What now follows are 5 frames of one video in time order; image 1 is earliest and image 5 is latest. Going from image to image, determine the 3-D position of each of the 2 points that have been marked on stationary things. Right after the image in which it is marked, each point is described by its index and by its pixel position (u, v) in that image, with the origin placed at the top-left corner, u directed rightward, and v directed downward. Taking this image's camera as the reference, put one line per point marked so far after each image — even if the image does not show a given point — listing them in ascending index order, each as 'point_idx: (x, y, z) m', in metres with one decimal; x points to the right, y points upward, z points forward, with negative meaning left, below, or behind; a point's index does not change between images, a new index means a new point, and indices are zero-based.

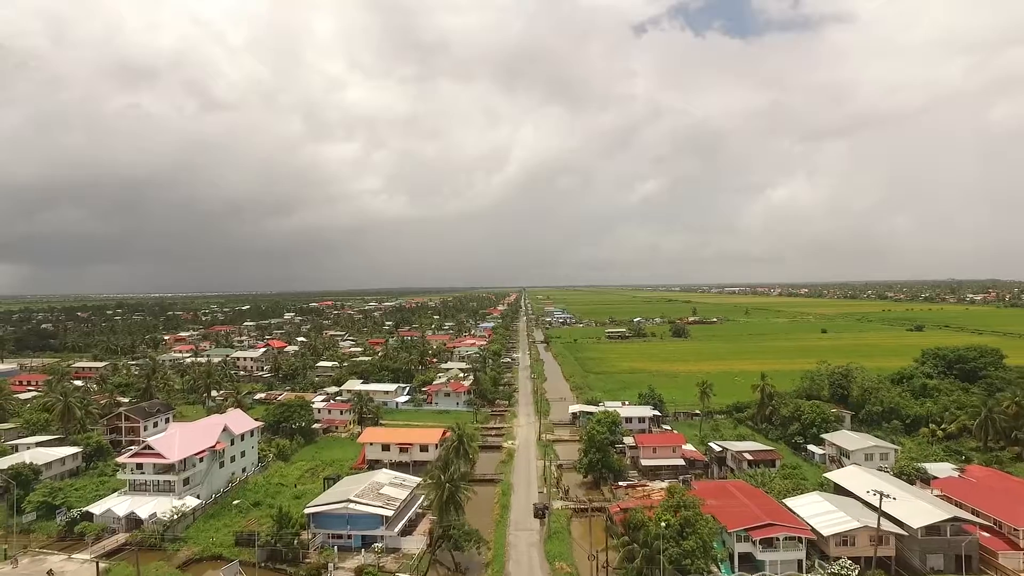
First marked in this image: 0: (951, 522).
0: (+16.4, -8.7, +19.2) m
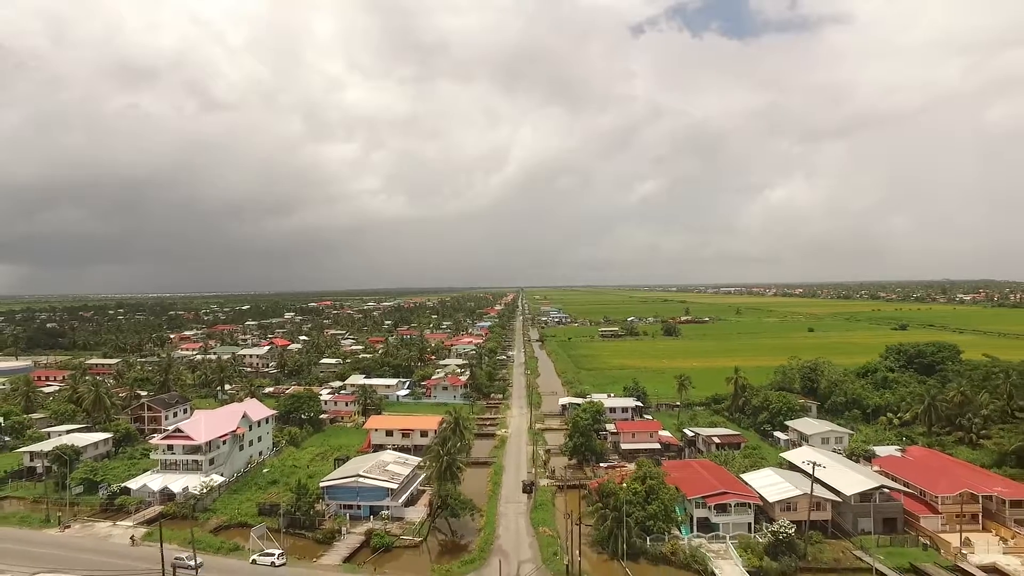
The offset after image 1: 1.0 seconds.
0: (+15.9, -8.7, +22.3) m
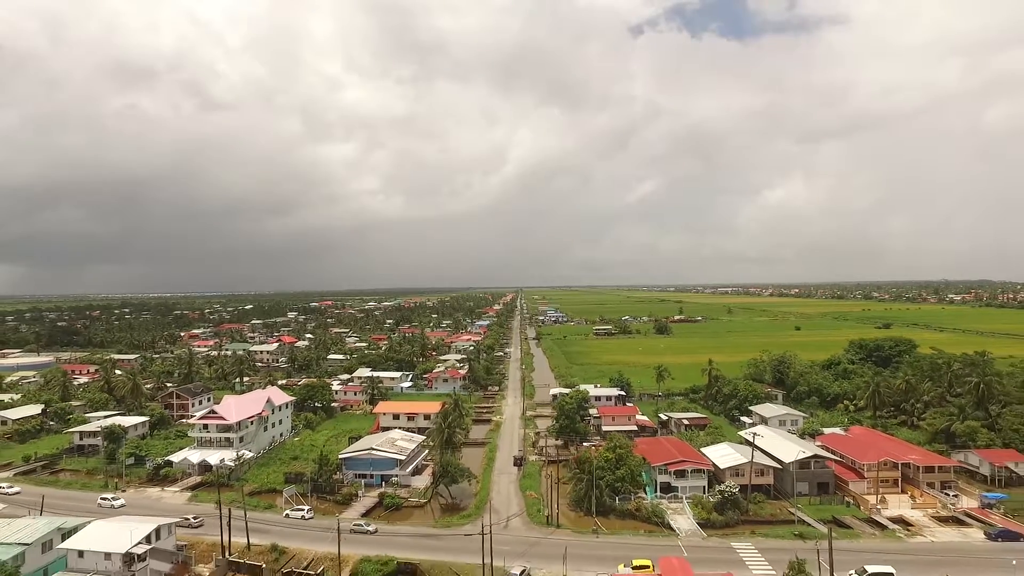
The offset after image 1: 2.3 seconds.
0: (+15.4, -8.7, +26.4) m
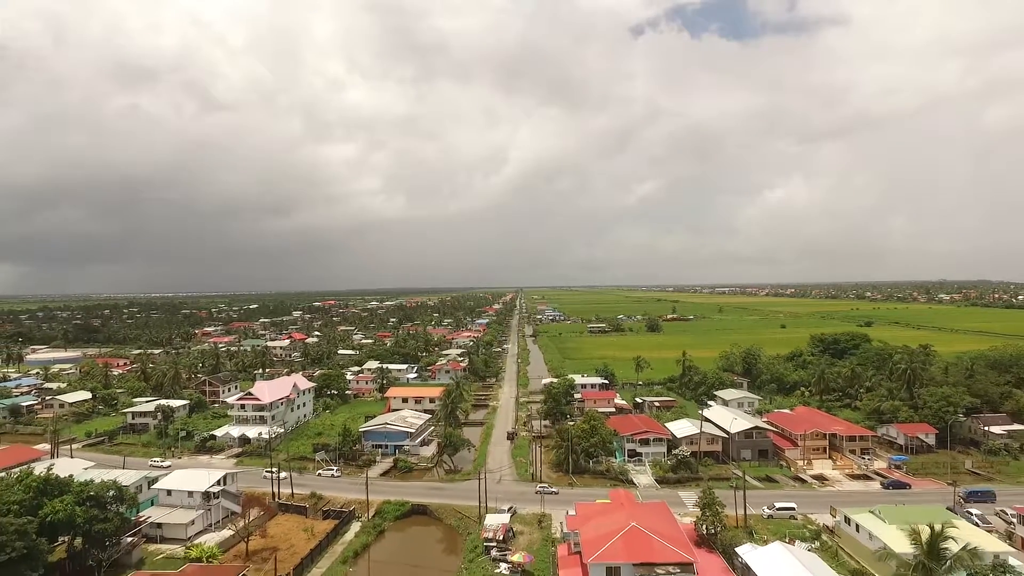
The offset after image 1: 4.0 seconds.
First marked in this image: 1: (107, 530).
0: (+14.9, -8.7, +31.8) m
1: (-15.2, -9.1, +19.6) m
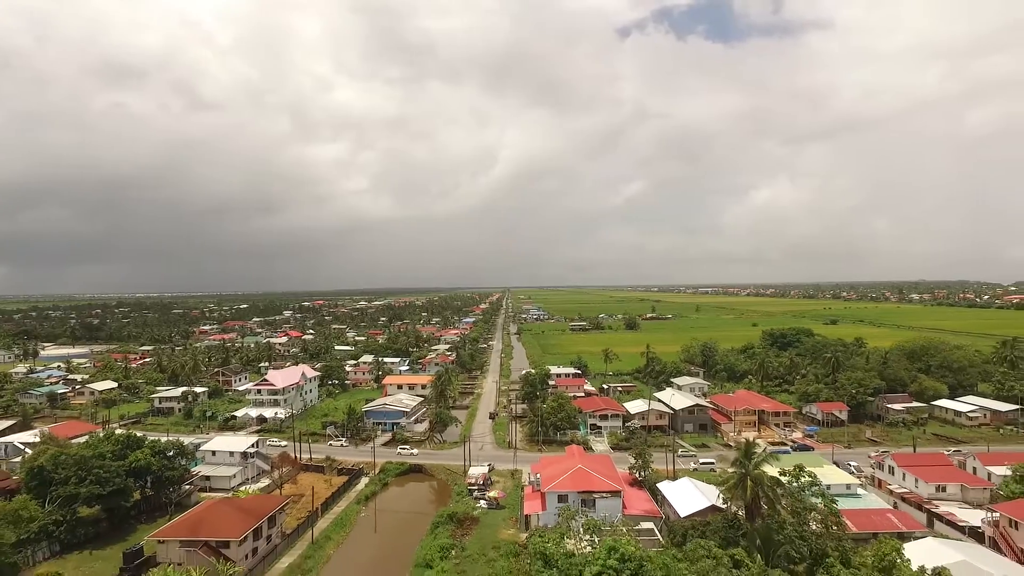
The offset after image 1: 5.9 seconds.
0: (+13.6, -8.7, +38.1) m
1: (-16.4, -9.1, +25.2) m
